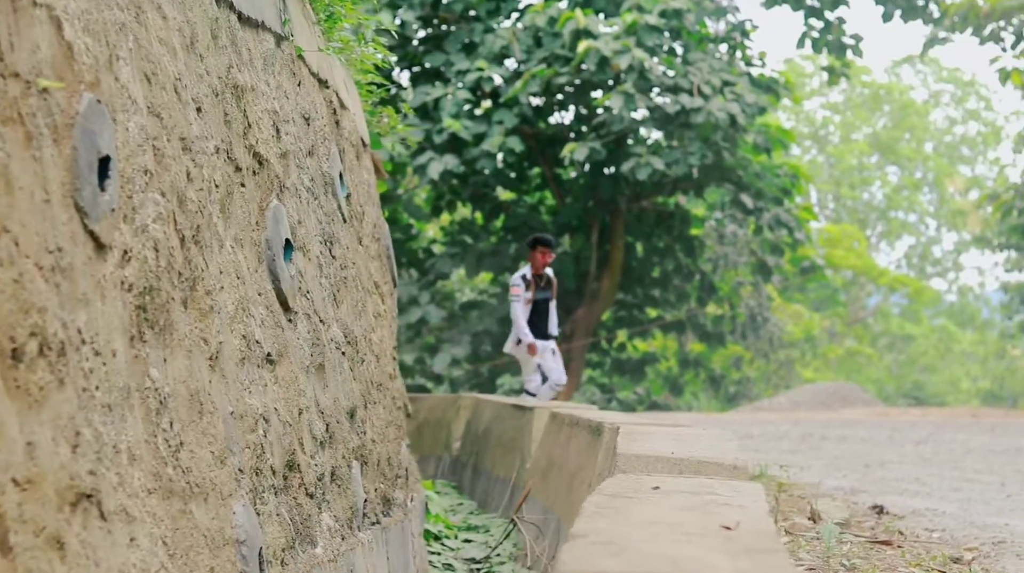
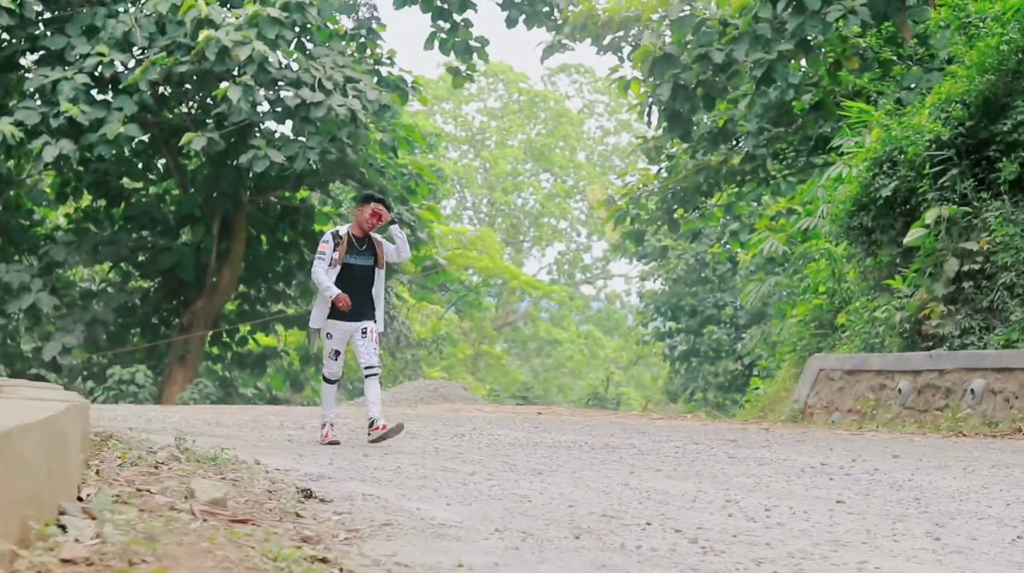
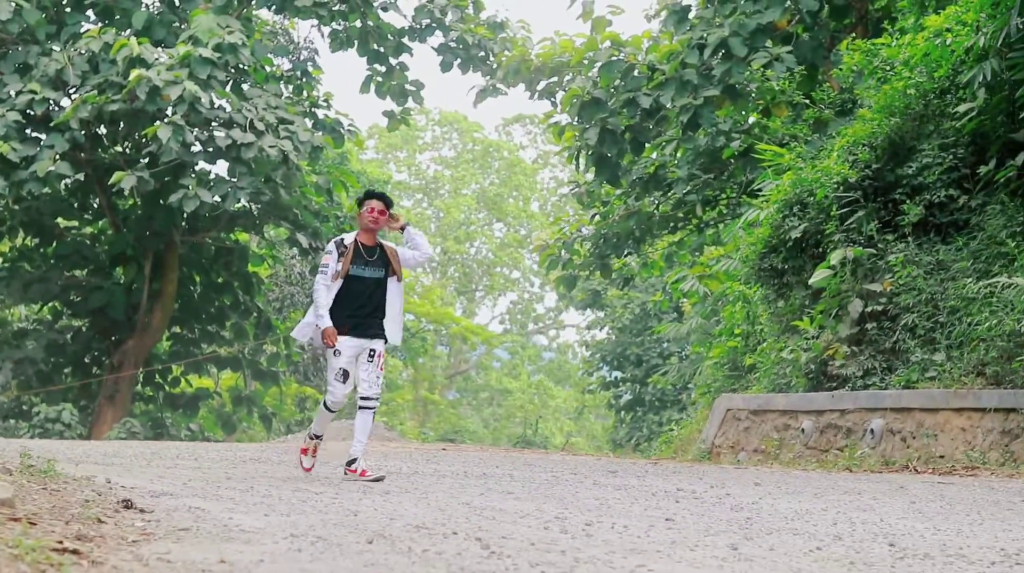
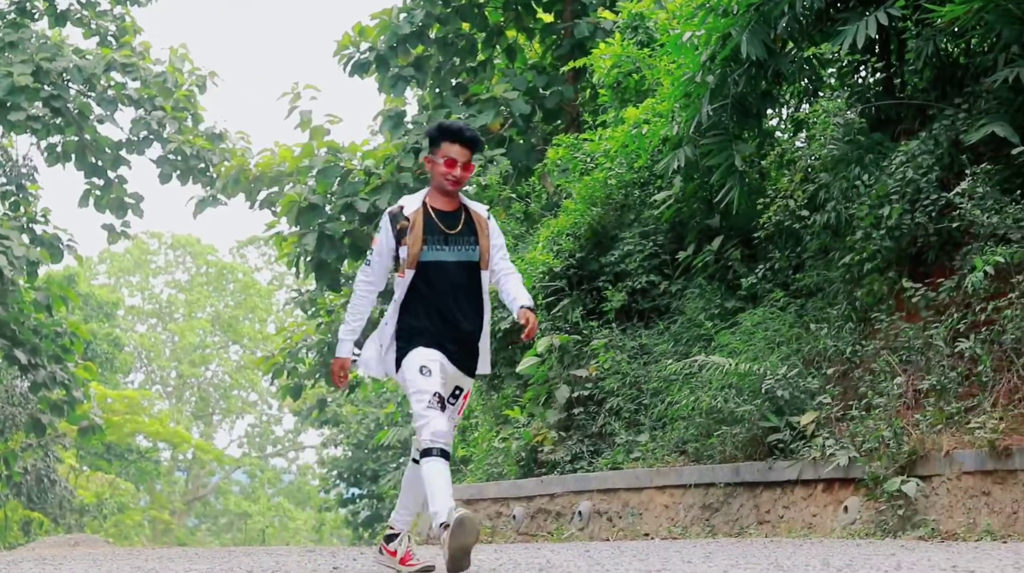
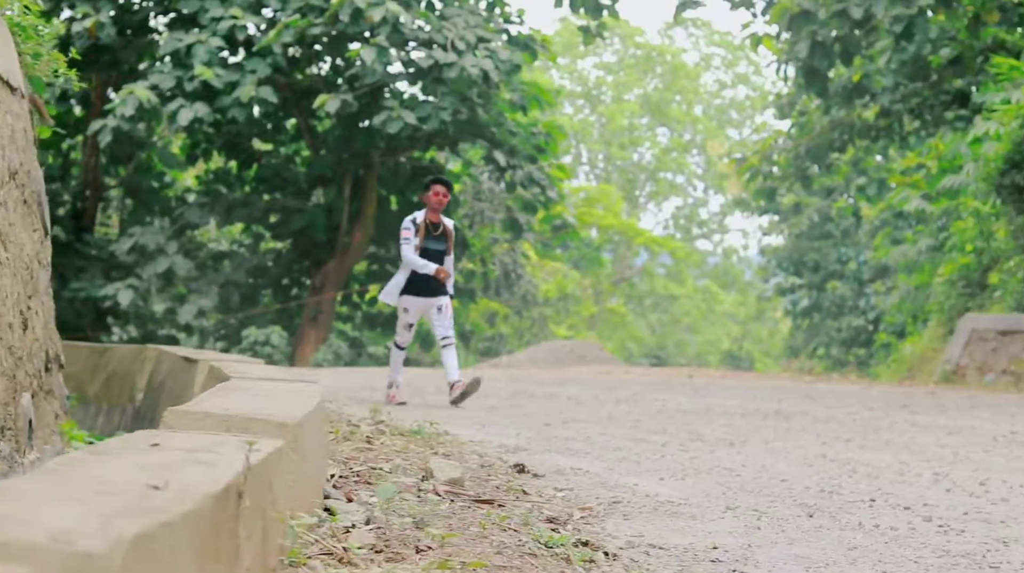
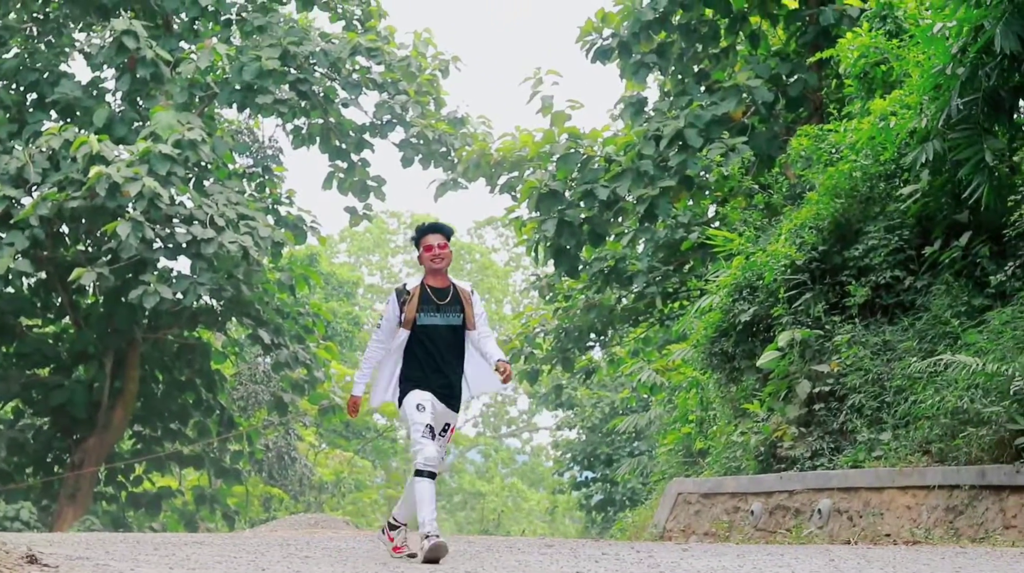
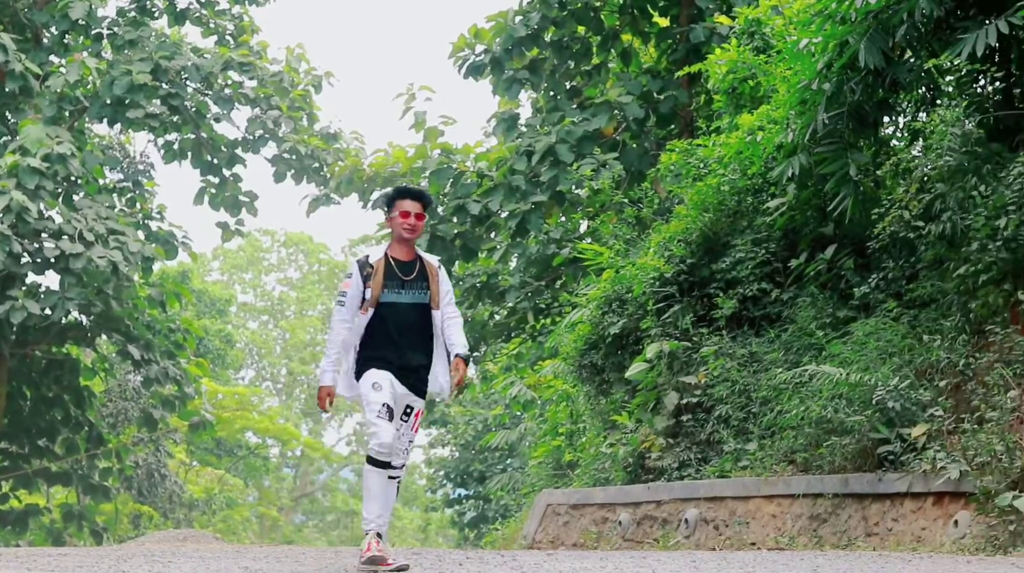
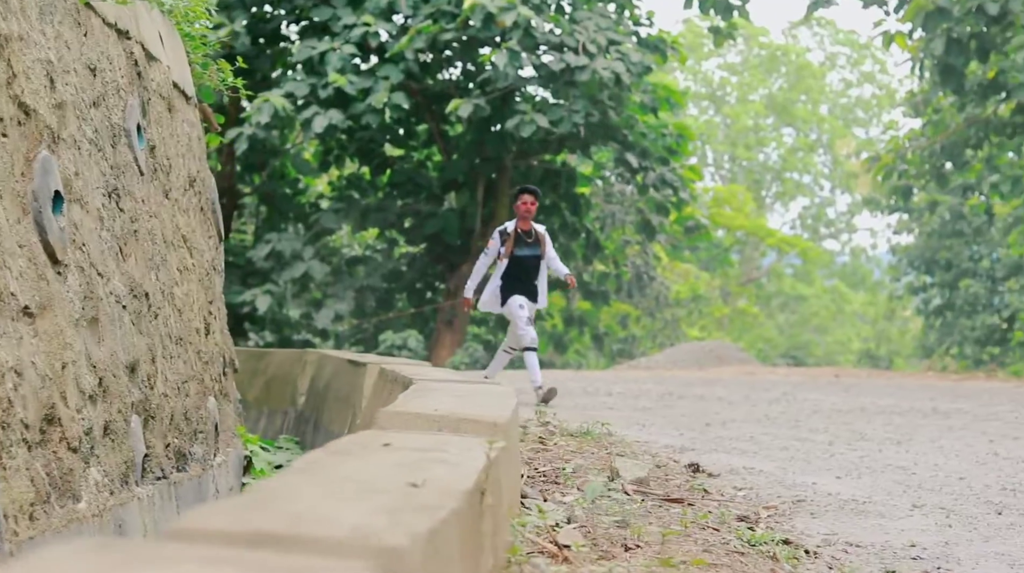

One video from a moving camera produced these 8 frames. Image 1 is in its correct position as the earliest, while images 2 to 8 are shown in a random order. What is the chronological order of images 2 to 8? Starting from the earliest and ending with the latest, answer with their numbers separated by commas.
8, 5, 2, 3, 6, 7, 4
